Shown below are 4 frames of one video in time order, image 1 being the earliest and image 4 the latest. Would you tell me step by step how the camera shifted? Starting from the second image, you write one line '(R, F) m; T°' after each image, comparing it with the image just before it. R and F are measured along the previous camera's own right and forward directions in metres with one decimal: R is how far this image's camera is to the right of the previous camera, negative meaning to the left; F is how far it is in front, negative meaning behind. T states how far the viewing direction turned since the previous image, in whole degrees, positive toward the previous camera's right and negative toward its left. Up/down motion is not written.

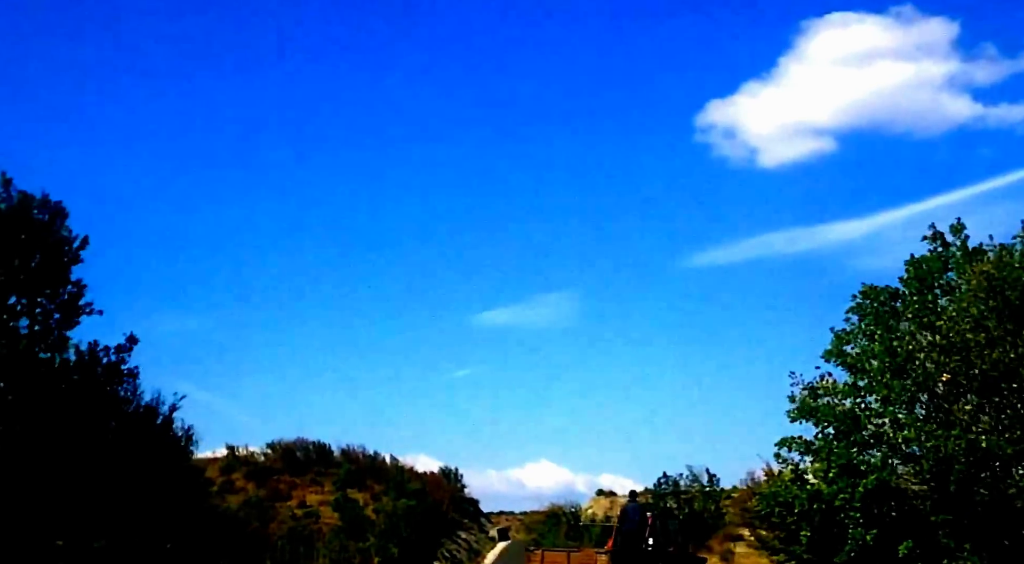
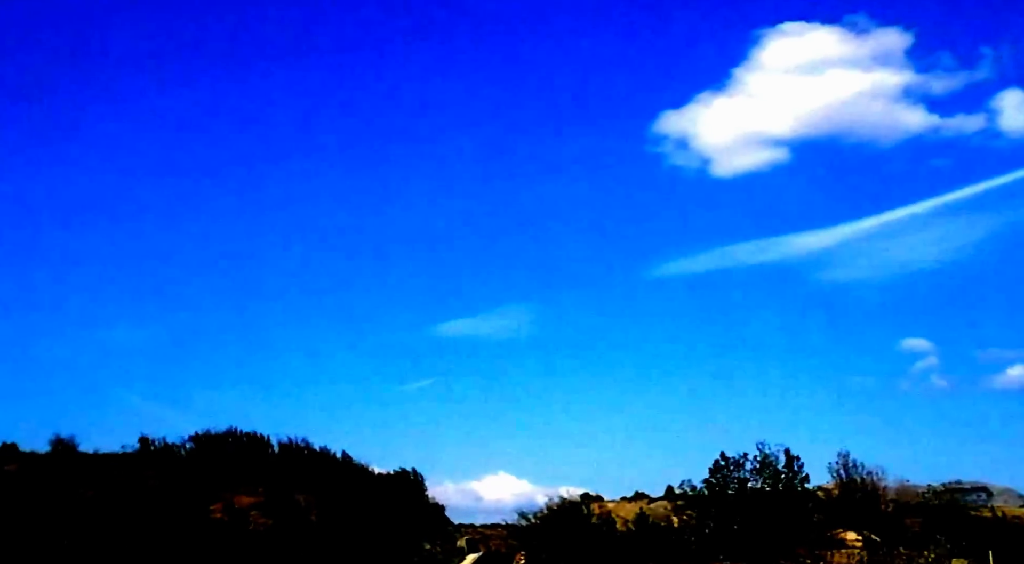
(-1.0, +15.2) m; +2°
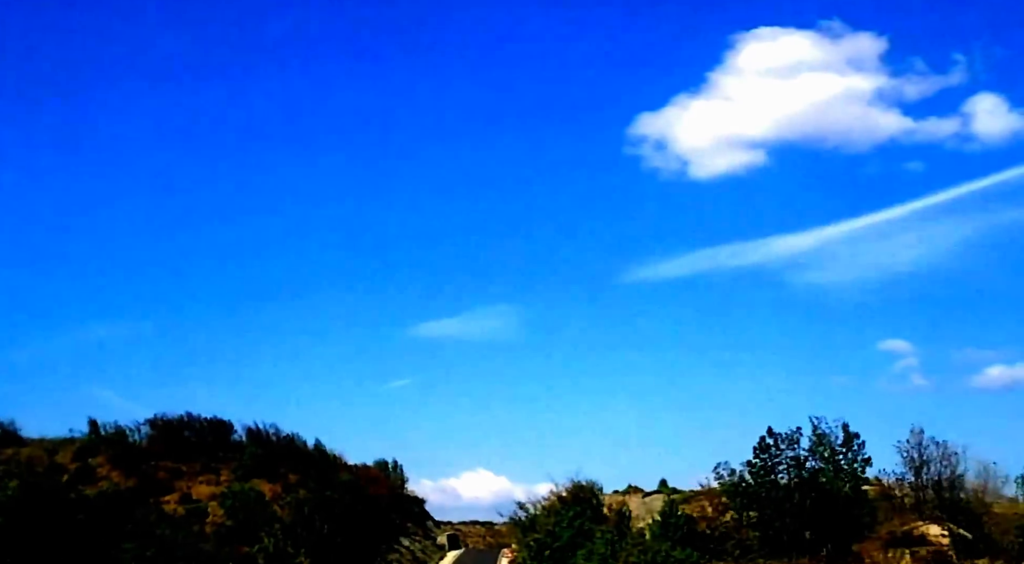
(-0.5, +6.5) m; +1°
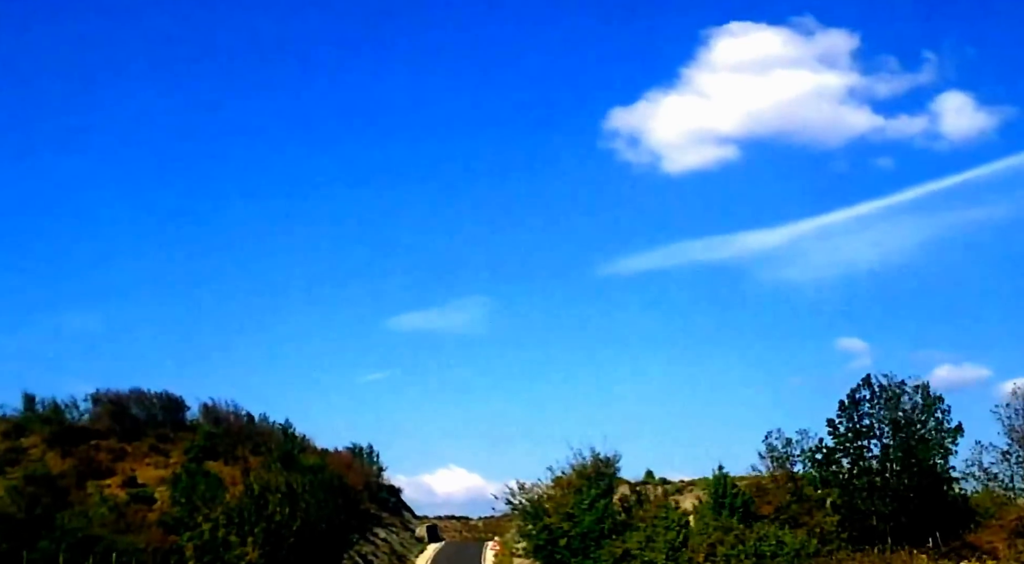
(-0.7, +6.8) m; +1°
